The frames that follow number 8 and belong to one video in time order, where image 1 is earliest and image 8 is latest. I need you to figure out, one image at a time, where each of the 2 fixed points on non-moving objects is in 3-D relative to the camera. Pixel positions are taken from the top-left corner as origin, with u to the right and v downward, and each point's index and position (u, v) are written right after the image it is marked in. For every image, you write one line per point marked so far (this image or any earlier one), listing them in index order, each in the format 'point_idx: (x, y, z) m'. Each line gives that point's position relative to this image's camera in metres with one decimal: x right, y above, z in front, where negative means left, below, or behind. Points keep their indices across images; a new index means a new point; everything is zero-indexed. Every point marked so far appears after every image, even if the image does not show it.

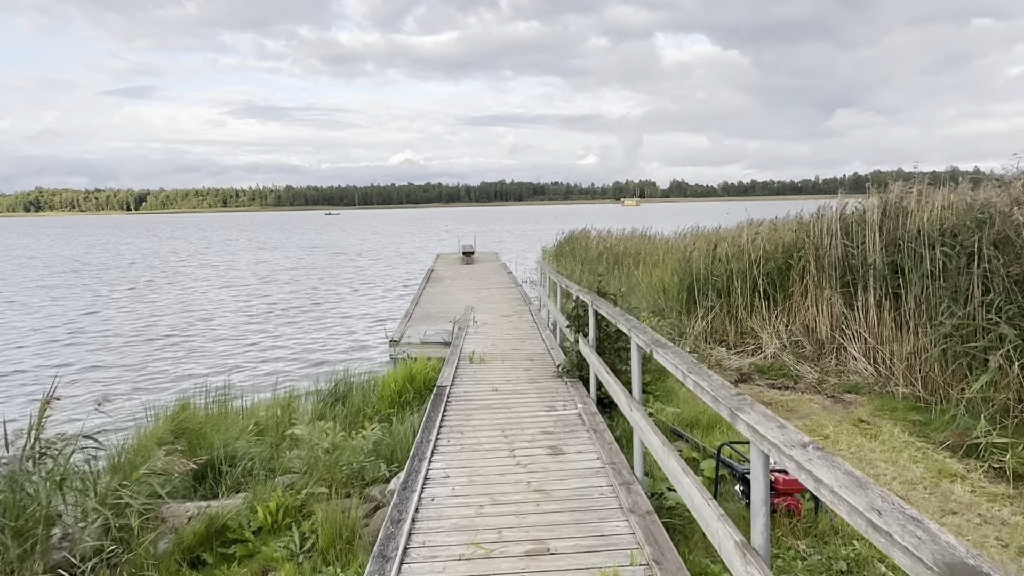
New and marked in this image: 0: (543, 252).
0: (+0.9, +0.9, +18.8) m
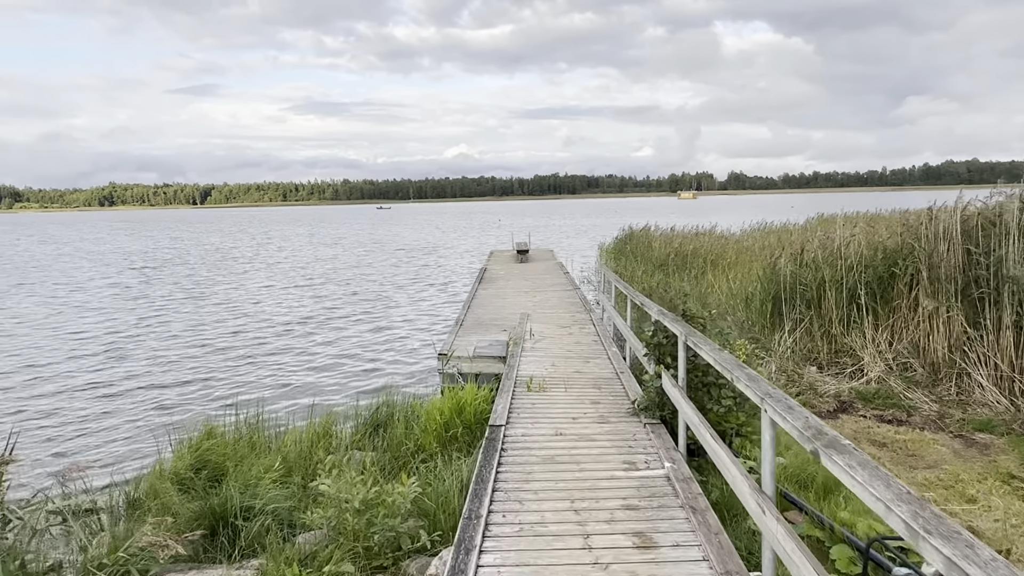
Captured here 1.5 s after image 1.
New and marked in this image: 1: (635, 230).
0: (+2.3, +0.9, +17.9) m
1: (+3.3, +1.5, +18.4) m
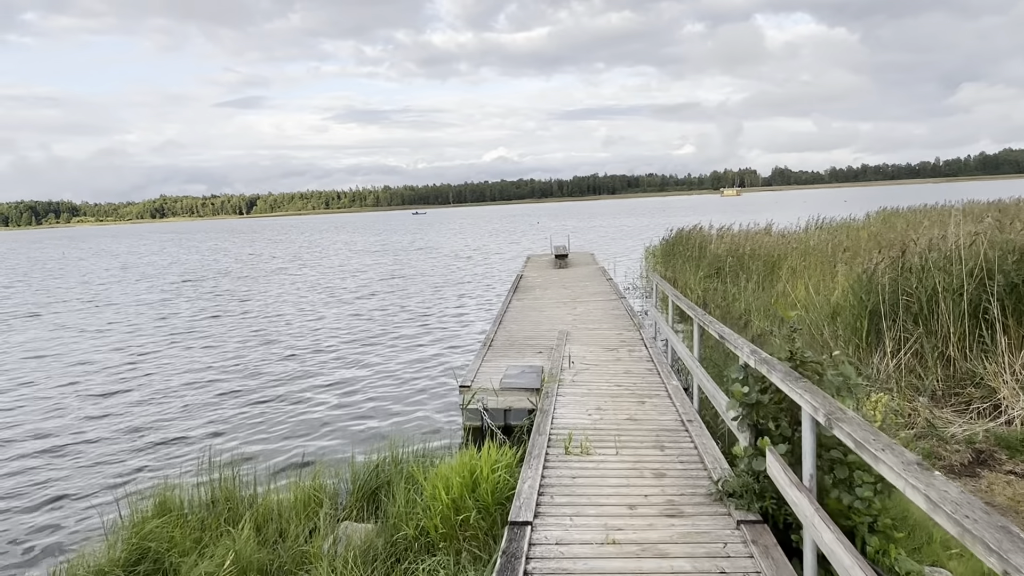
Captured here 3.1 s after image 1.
0: (+3.3, +0.8, +16.6) m
1: (+4.2, +1.4, +17.0) m
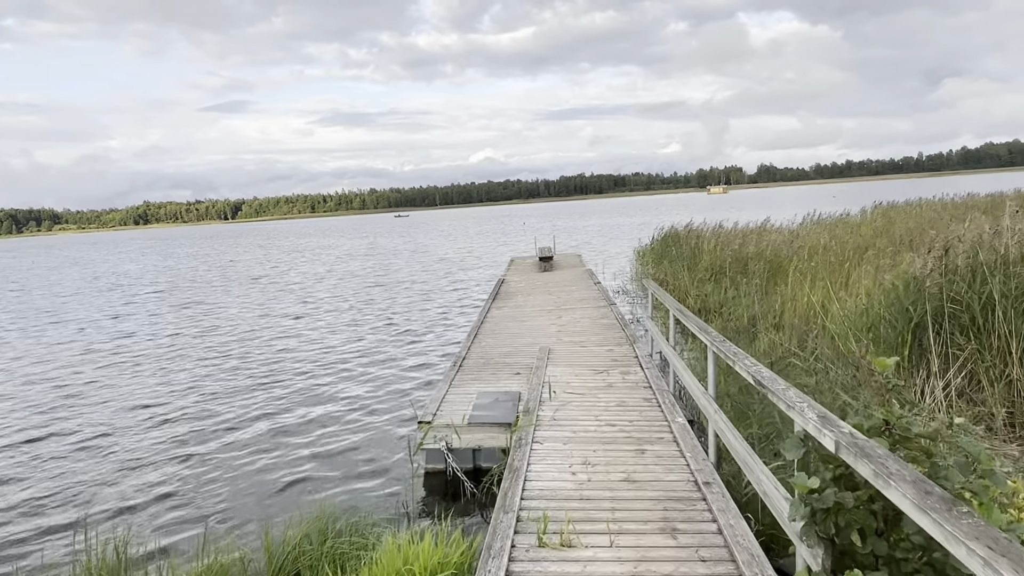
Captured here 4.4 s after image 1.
0: (+2.8, +0.7, +15.6) m
1: (+3.8, +1.4, +16.0) m
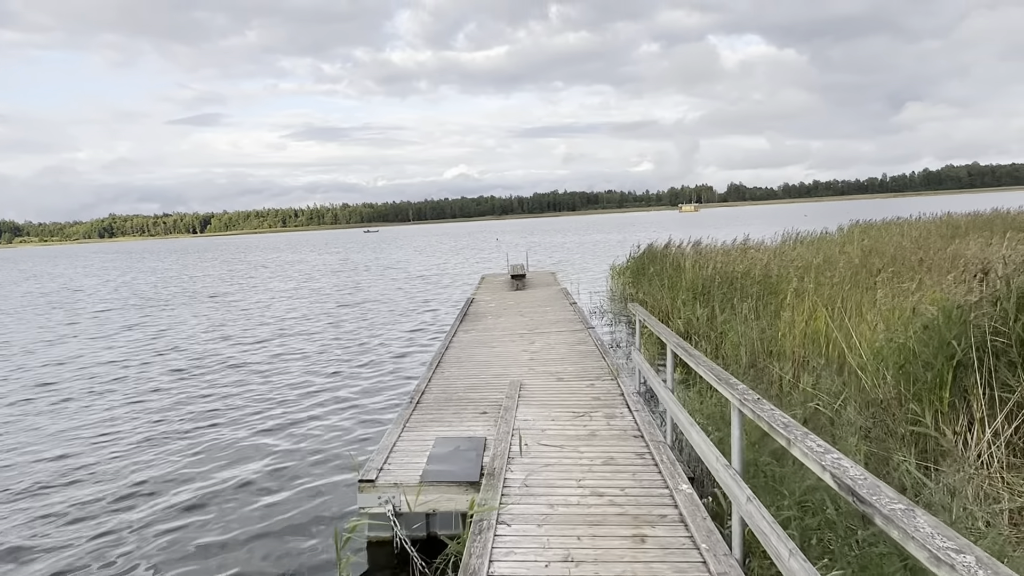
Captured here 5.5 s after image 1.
0: (+2.2, +0.3, +14.9) m
1: (+3.1, +0.9, +15.3) m
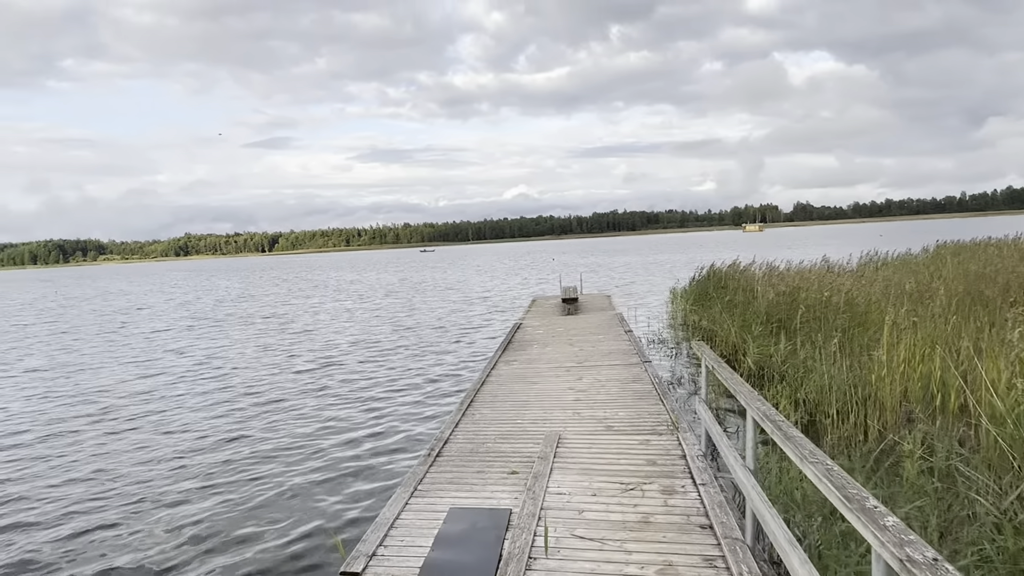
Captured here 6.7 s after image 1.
0: (+3.2, -0.2, +13.7) m
1: (+4.2, +0.4, +14.1) m
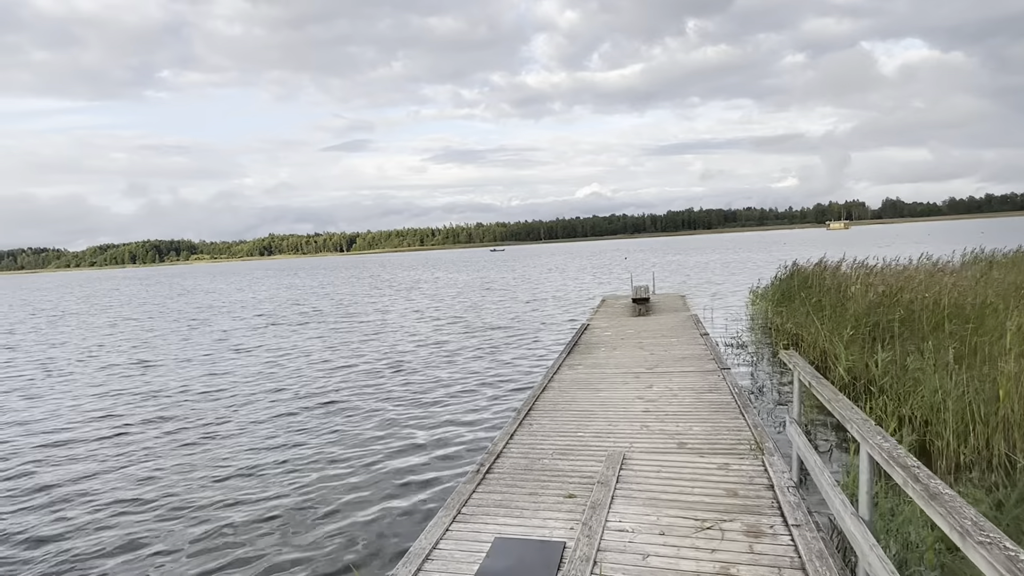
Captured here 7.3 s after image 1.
0: (+4.5, -0.2, +12.8) m
1: (+5.5, +0.4, +13.1) m
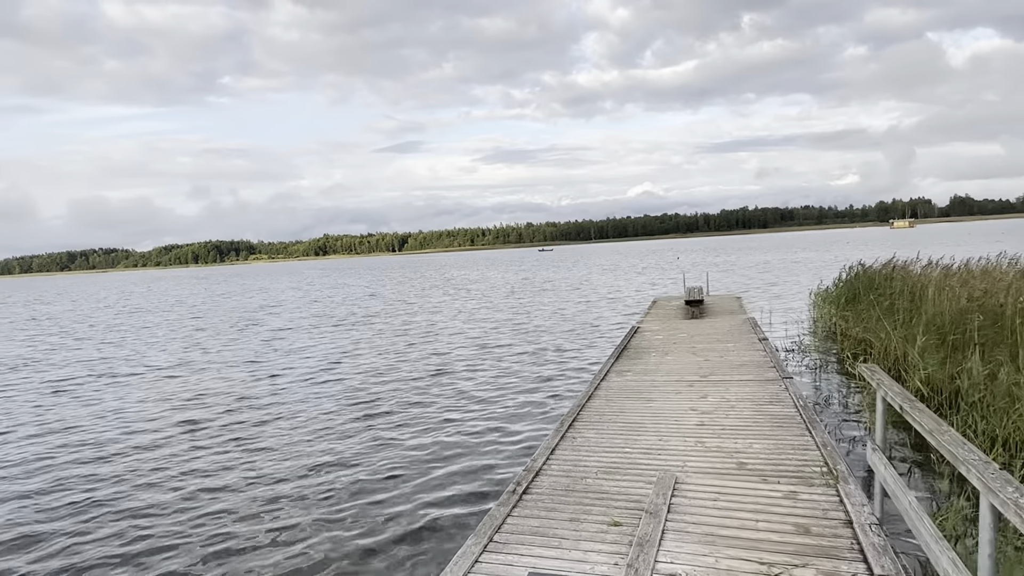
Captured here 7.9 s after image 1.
0: (+5.4, -0.2, +12.1) m
1: (+6.4, +0.4, +12.3) m
